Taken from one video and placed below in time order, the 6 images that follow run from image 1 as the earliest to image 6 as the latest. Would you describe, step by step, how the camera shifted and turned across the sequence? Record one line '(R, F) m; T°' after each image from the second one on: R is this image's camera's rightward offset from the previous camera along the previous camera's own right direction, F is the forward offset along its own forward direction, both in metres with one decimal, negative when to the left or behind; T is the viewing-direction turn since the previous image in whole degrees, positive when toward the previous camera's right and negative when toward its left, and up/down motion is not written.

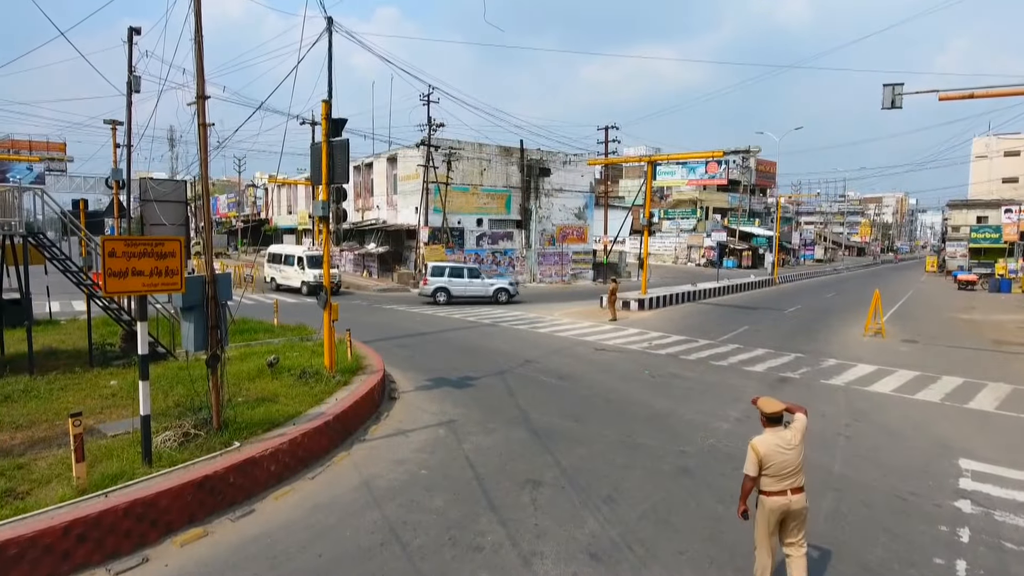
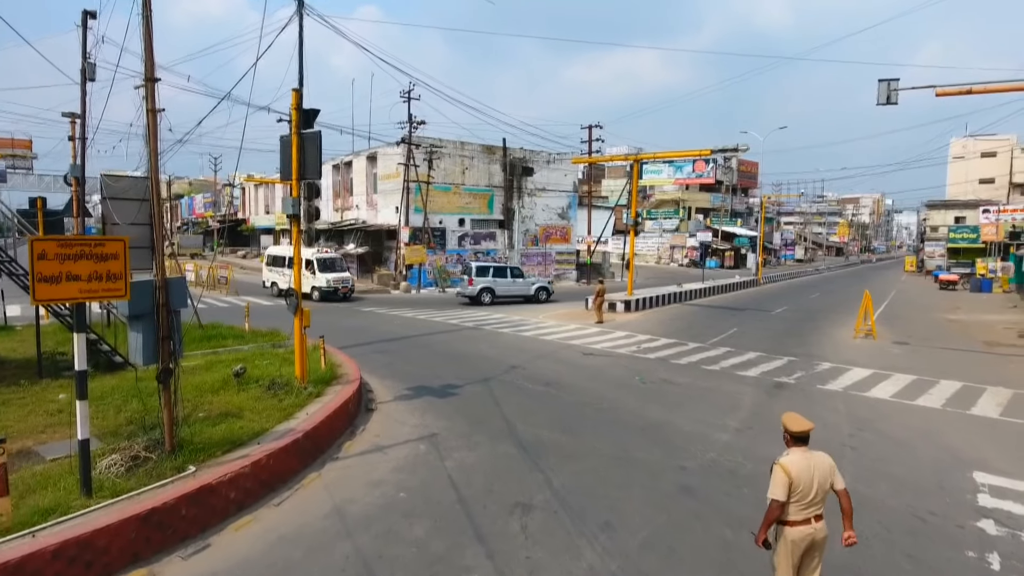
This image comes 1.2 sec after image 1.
(0.0, +0.6) m; +2°
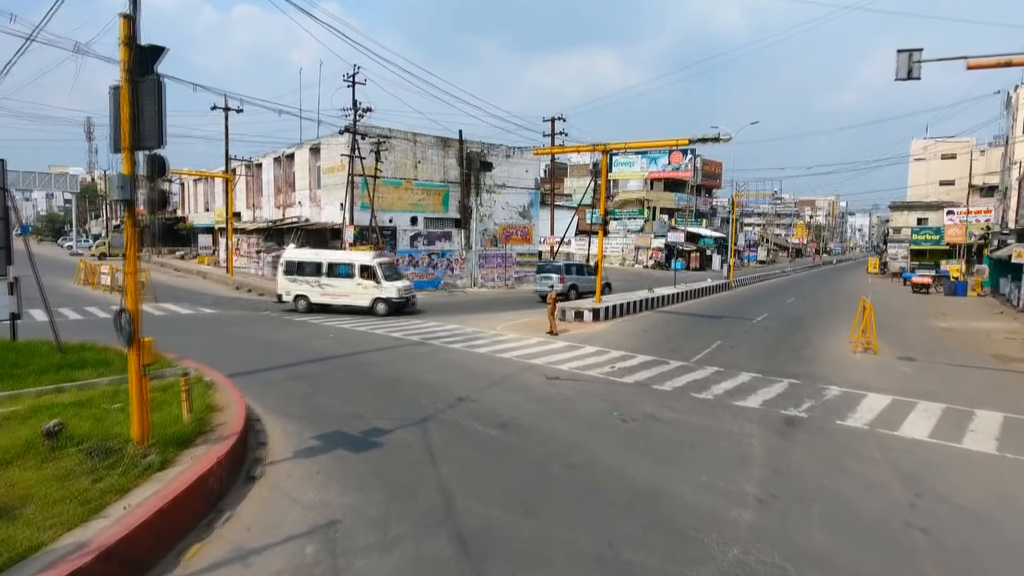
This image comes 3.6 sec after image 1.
(+0.2, +2.5) m; +3°
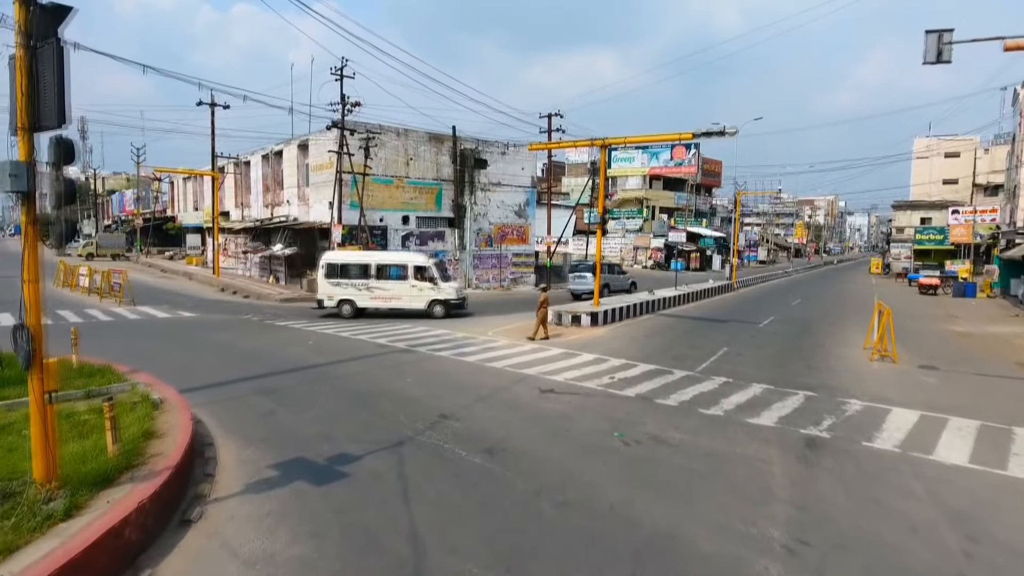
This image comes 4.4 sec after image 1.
(+0.1, +1.0) m; 0°
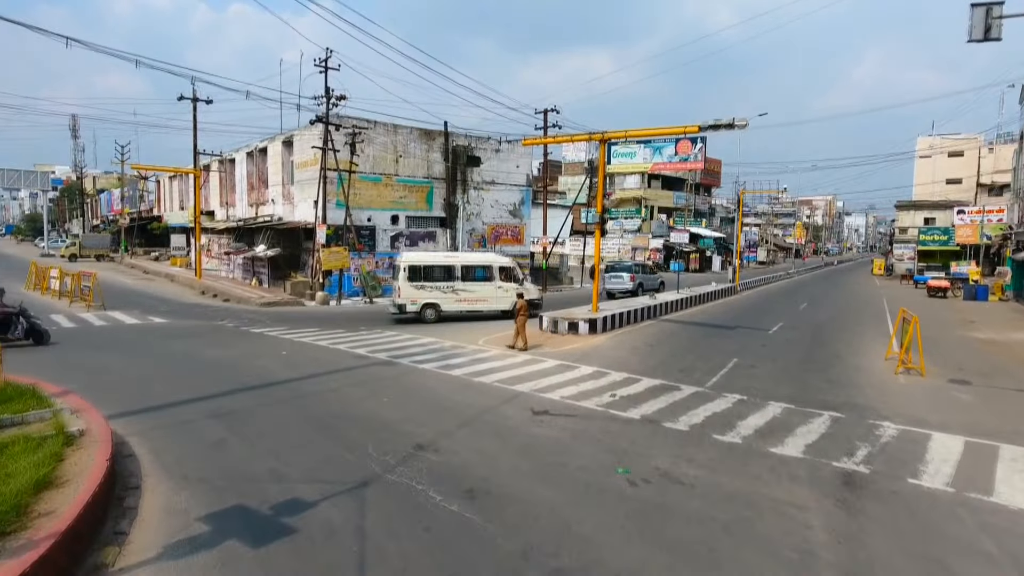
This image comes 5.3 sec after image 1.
(+0.1, +1.2) m; 0°
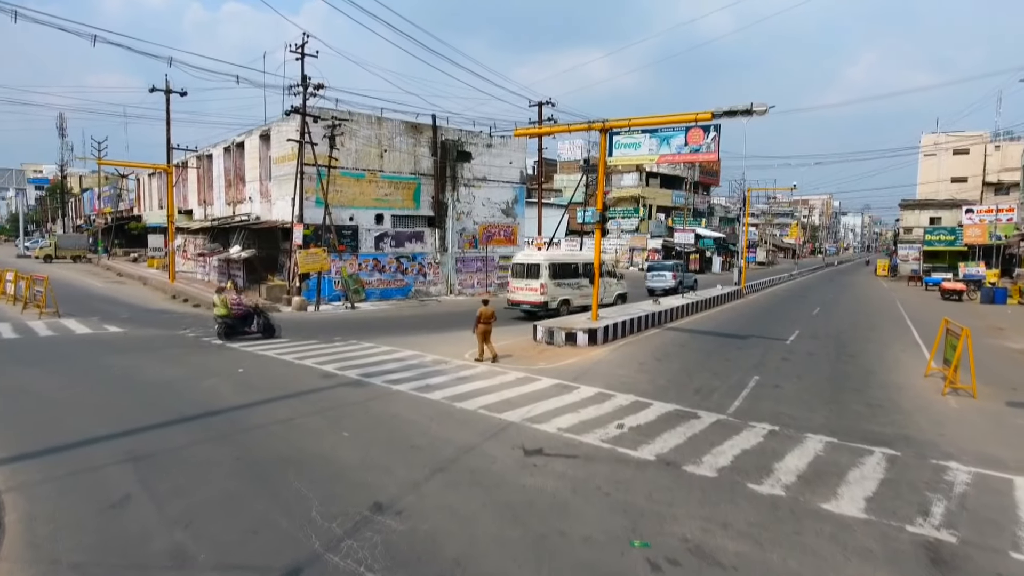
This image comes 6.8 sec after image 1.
(+0.1, +1.7) m; 0°
